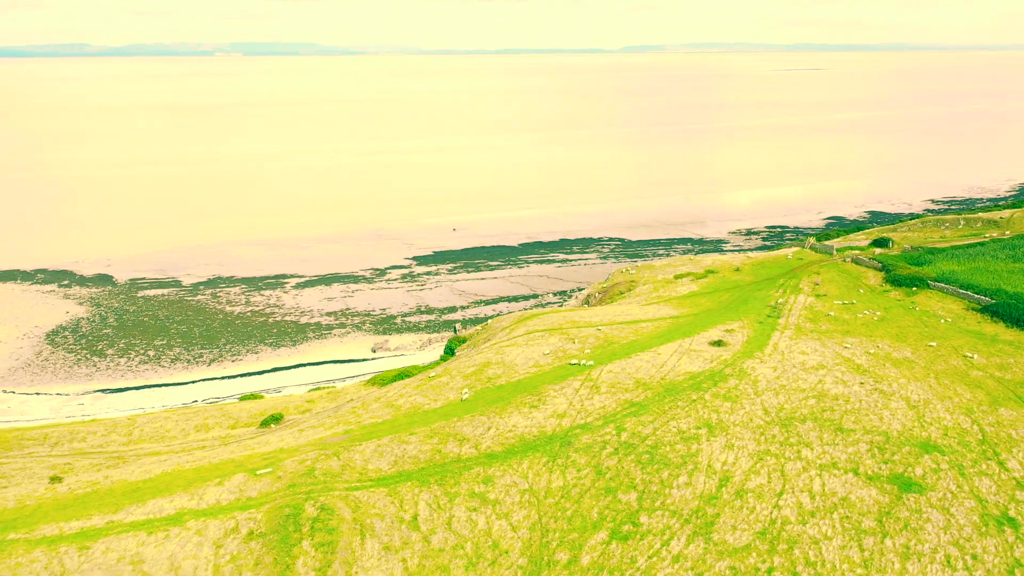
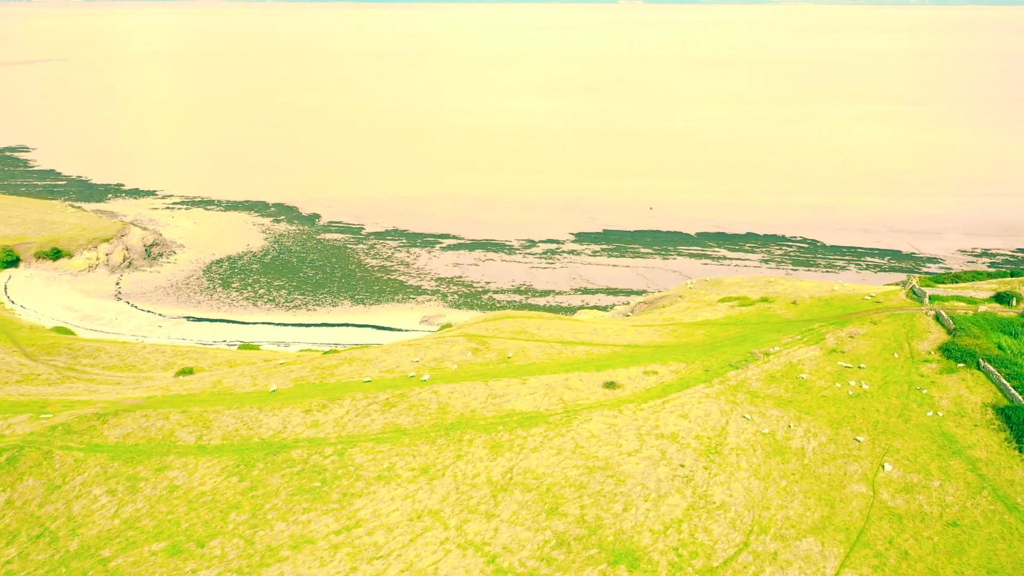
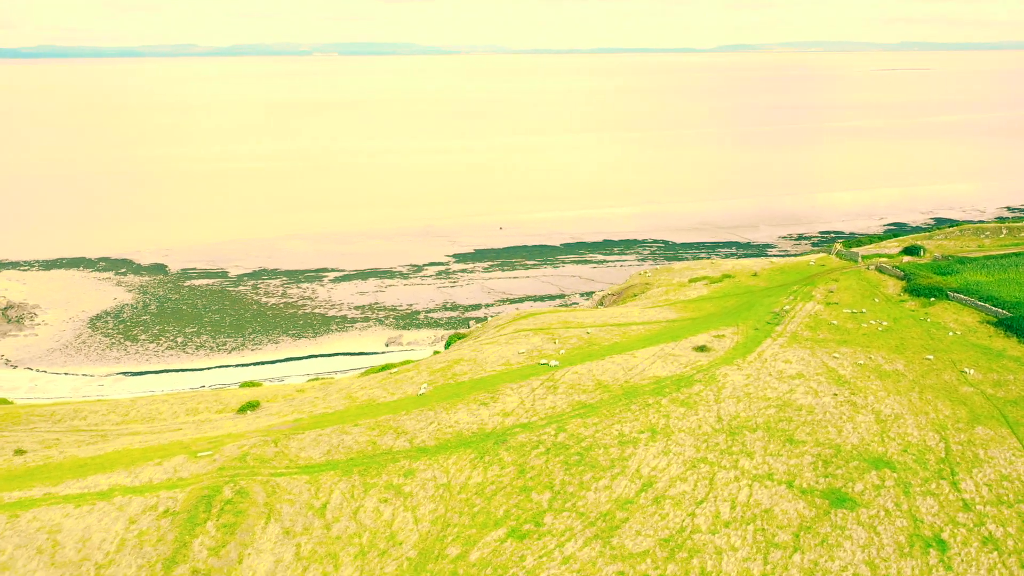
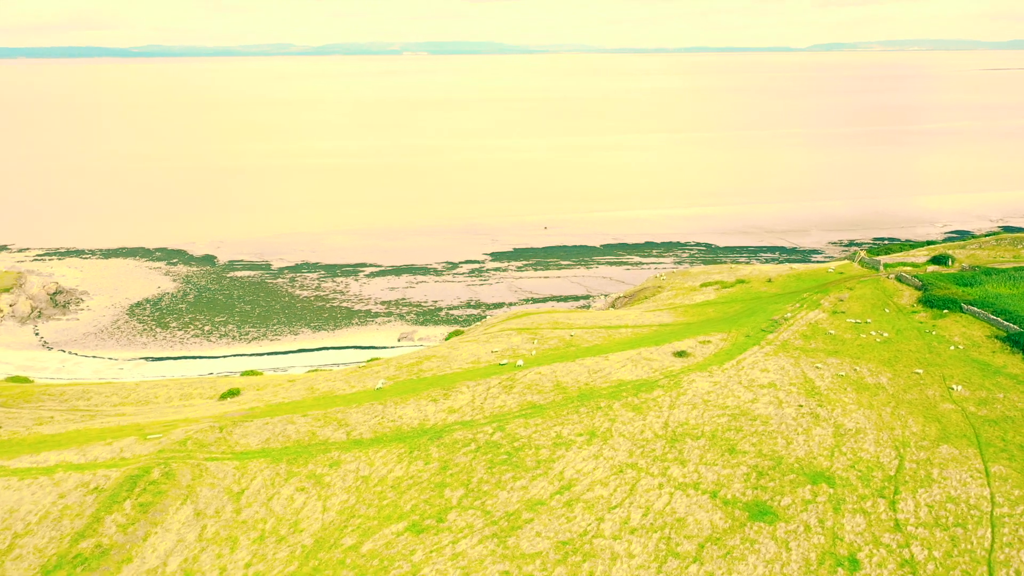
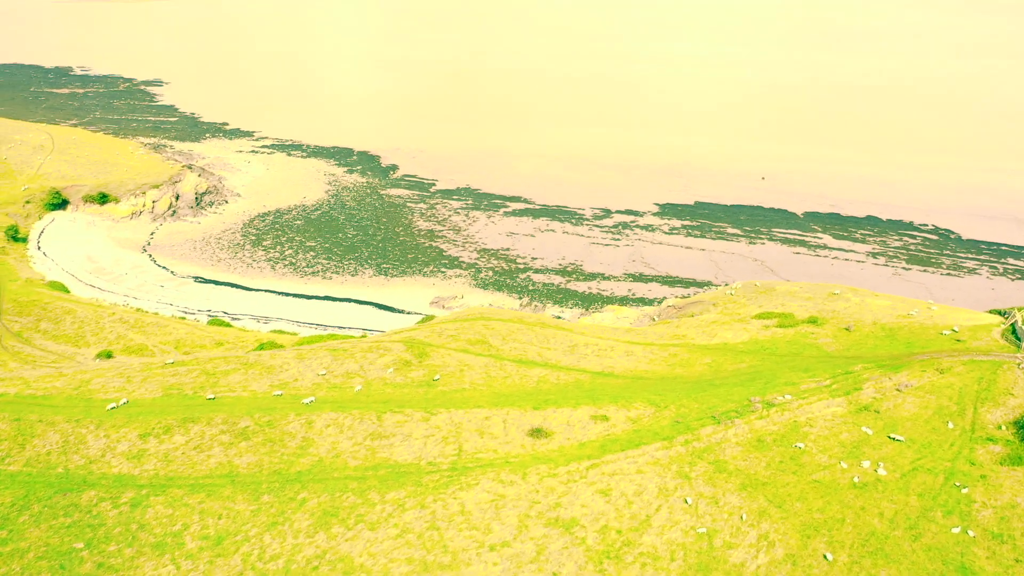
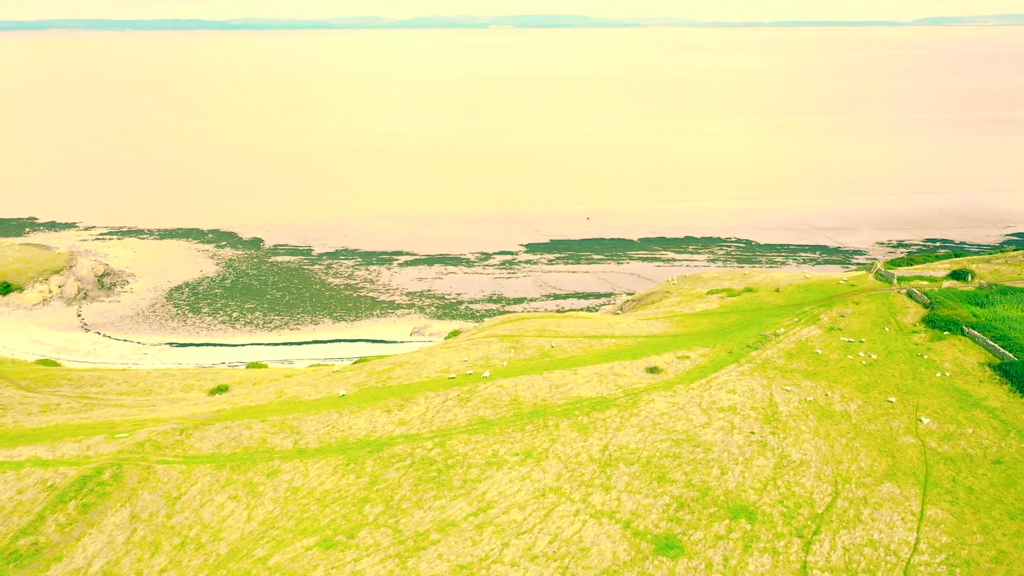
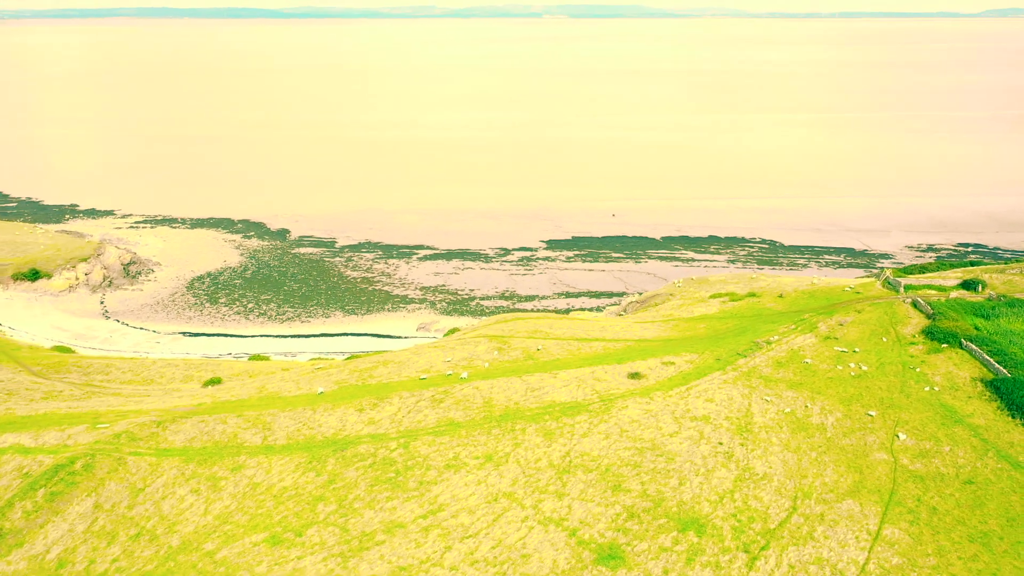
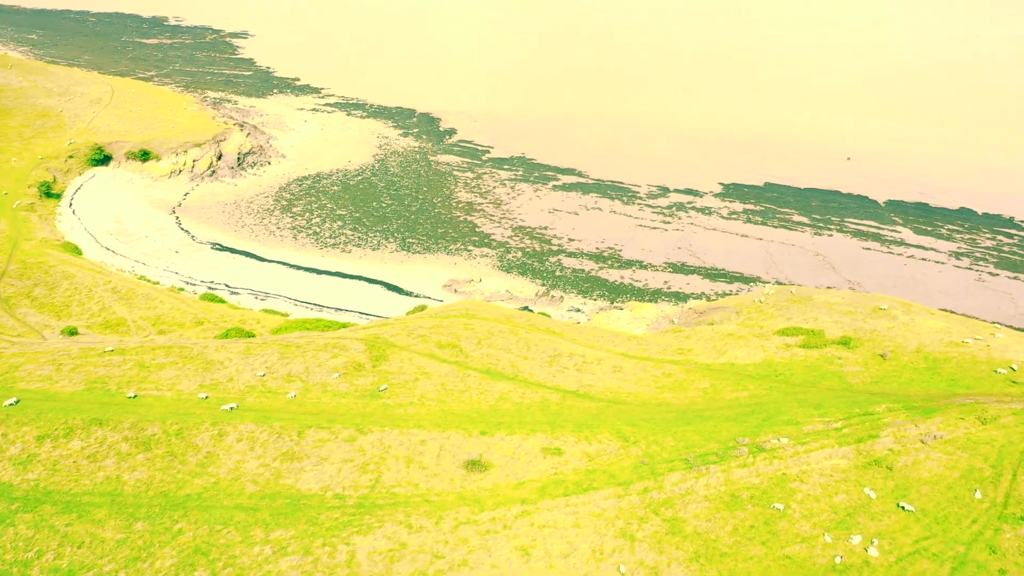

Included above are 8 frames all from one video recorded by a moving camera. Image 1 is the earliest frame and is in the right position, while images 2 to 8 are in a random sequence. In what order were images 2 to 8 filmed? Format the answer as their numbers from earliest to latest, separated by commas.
3, 4, 6, 7, 2, 5, 8
